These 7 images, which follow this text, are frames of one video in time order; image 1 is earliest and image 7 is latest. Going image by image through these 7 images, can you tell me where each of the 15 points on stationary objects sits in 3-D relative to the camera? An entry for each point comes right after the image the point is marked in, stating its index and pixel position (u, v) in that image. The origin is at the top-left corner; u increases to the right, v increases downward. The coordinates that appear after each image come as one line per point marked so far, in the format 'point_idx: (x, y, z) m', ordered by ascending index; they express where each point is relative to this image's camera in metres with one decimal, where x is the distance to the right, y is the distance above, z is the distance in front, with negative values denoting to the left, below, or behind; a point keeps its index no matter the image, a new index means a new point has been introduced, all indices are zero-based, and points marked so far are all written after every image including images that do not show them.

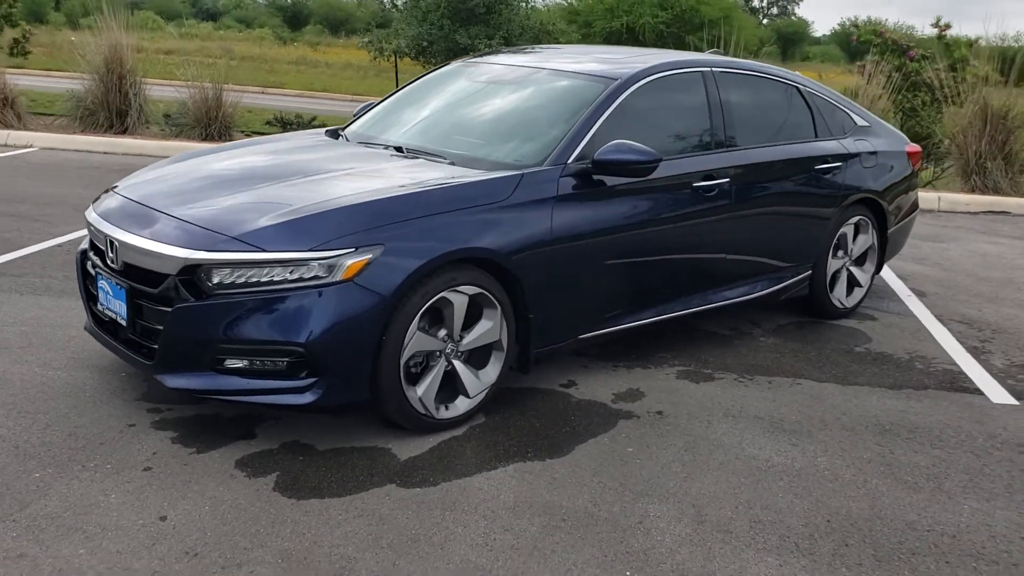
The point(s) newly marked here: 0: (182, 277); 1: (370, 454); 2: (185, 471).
0: (-1.2, 0.0, +3.5) m
1: (-0.6, -0.6, +3.7) m
2: (-1.2, -0.7, +3.5) m
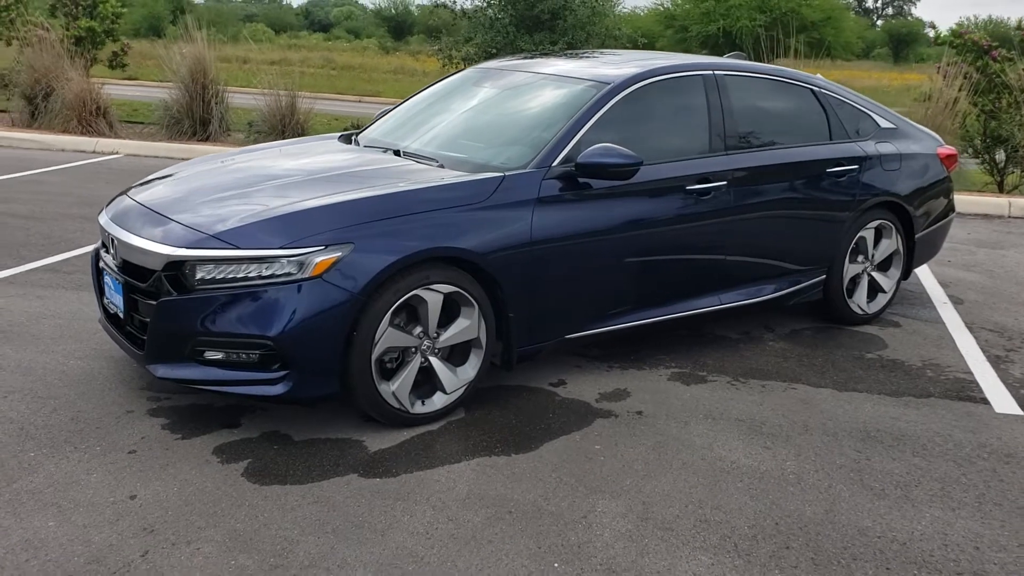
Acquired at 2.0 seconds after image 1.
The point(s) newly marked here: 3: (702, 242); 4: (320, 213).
0: (-1.3, +0.1, +3.7) m
1: (-0.7, -0.6, +3.8) m
2: (-1.4, -0.7, +3.7) m
3: (+1.0, +0.2, +4.9) m
4: (-0.8, +0.3, +3.8) m
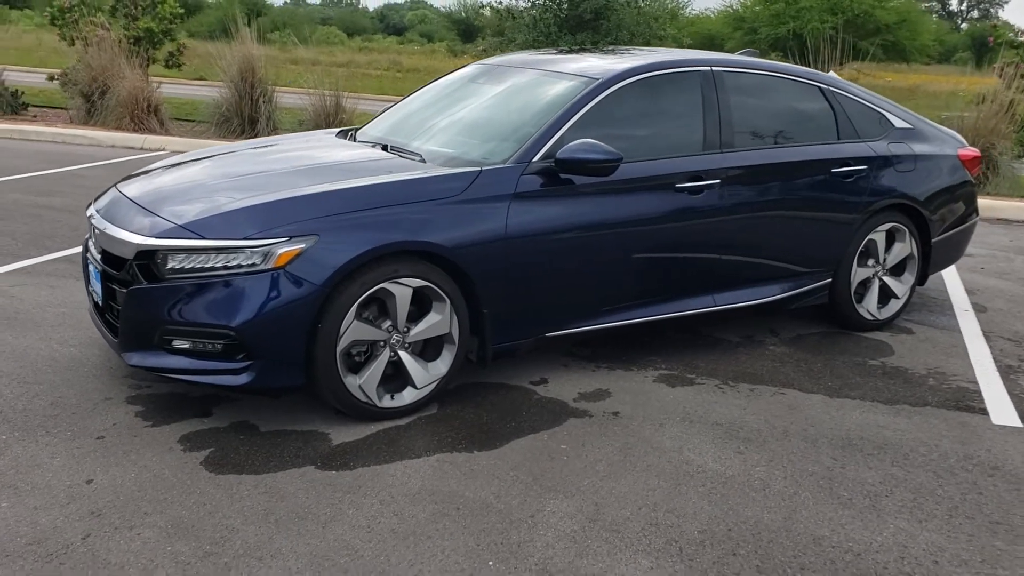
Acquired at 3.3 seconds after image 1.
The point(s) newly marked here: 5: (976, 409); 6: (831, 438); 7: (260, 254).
0: (-1.5, +0.1, +3.8) m
1: (-0.8, -0.6, +3.8) m
2: (-1.5, -0.6, +3.7) m
3: (+0.9, +0.2, +4.8) m
4: (-0.9, +0.3, +3.8) m
5: (+2.2, -0.6, +4.4) m
6: (+1.3, -0.6, +4.0) m
7: (-1.0, +0.1, +3.7) m
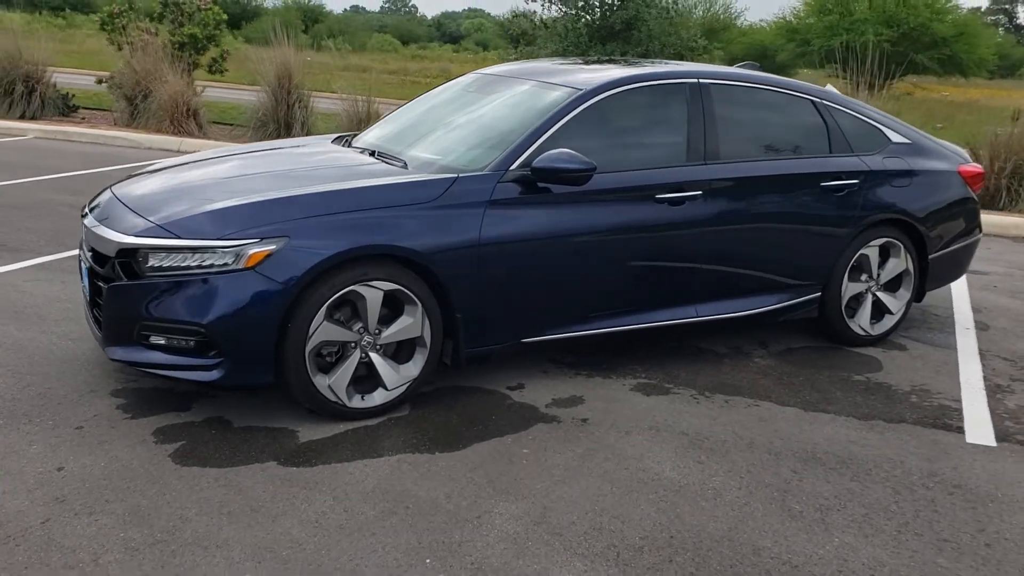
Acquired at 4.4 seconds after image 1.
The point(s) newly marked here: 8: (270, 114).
0: (-1.6, +0.1, +3.9) m
1: (-1.0, -0.6, +3.9) m
2: (-1.7, -0.6, +3.9) m
3: (+0.8, +0.2, +4.9) m
4: (-1.0, +0.3, +3.9) m
5: (+2.0, -0.6, +4.4) m
6: (+1.2, -0.7, +4.0) m
7: (-1.1, +0.1, +3.8) m
8: (-3.8, +2.8, +15.0) m
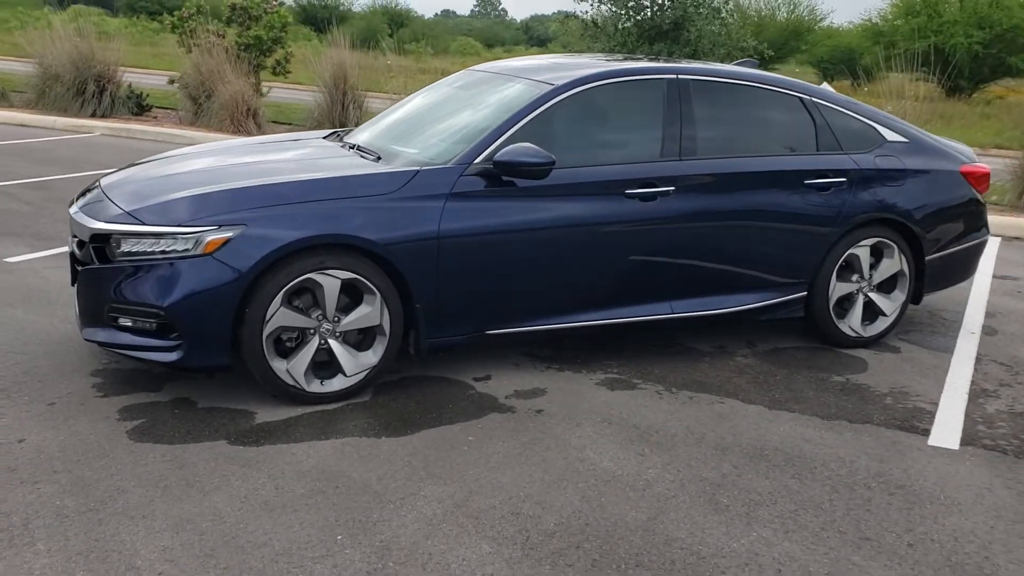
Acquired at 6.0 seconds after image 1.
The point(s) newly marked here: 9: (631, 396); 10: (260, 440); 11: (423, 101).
0: (-1.8, +0.2, +4.1) m
1: (-1.2, -0.5, +4.1) m
2: (-1.9, -0.5, +4.1) m
3: (+0.7, +0.2, +4.9) m
4: (-1.2, +0.4, +4.1) m
5: (+1.8, -0.6, +4.3) m
6: (+1.0, -0.7, +4.0) m
7: (-1.3, +0.2, +4.0) m
8: (-3.1, +2.8, +15.3) m
9: (+0.6, -0.5, +4.5) m
10: (-1.0, -0.6, +3.9) m
11: (-0.5, +1.1, +5.8) m
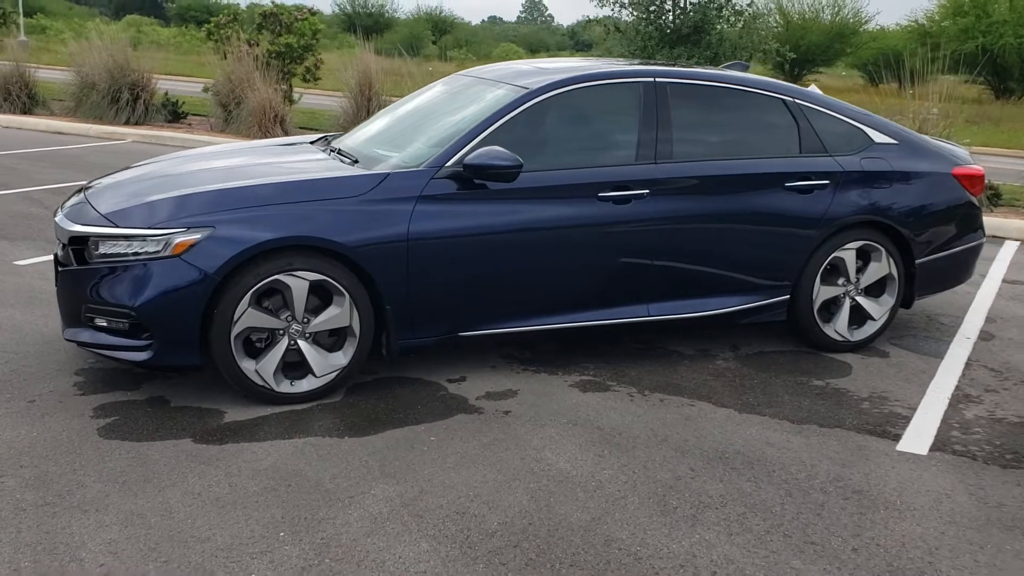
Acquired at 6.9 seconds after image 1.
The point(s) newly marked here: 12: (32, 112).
0: (-2.0, +0.2, +4.2) m
1: (-1.4, -0.6, +4.2) m
2: (-2.0, -0.5, +4.2) m
3: (+0.6, +0.2, +4.9) m
4: (-1.4, +0.4, +4.2) m
5: (+1.7, -0.7, +4.2) m
6: (+0.8, -0.7, +4.0) m
7: (-1.5, +0.2, +4.1) m
8: (-2.8, +2.8, +15.5) m
9: (+0.4, -0.5, +4.6) m
10: (-1.2, -0.6, +3.9) m
11: (-0.6, +1.1, +5.9) m
12: (-9.0, +3.3, +17.9) m
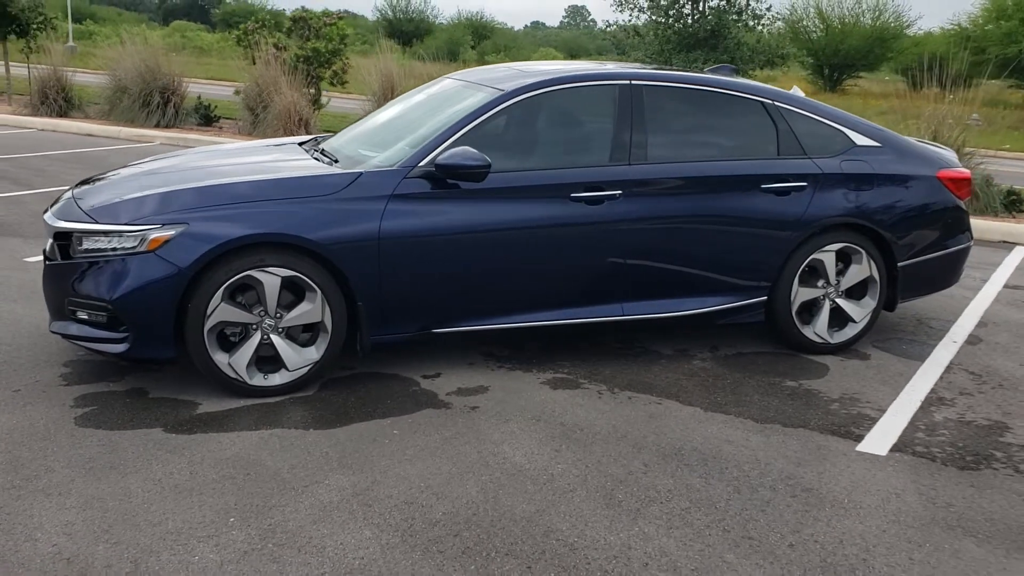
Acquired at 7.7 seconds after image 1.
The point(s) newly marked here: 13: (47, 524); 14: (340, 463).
0: (-2.1, +0.2, +4.4) m
1: (-1.5, -0.5, +4.3) m
2: (-2.2, -0.5, +4.4) m
3: (+0.5, +0.2, +4.9) m
4: (-1.5, +0.4, +4.3) m
5: (+1.5, -0.7, +4.3) m
6: (+0.6, -0.7, +4.0) m
7: (-1.6, +0.2, +4.2) m
8: (-2.5, +2.7, +15.7) m
9: (+0.3, -0.5, +4.6) m
10: (-1.4, -0.6, +4.1) m
11: (-0.7, +1.1, +6.0) m
12: (-8.6, +3.3, +18.3) m
13: (-1.6, -0.8, +3.2) m
14: (-0.7, -0.7, +3.8) m
